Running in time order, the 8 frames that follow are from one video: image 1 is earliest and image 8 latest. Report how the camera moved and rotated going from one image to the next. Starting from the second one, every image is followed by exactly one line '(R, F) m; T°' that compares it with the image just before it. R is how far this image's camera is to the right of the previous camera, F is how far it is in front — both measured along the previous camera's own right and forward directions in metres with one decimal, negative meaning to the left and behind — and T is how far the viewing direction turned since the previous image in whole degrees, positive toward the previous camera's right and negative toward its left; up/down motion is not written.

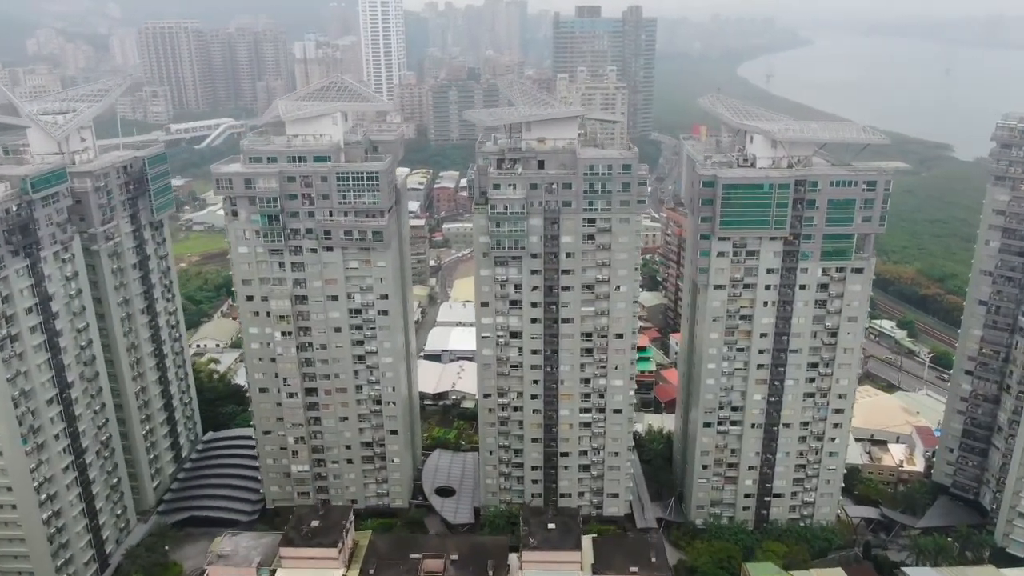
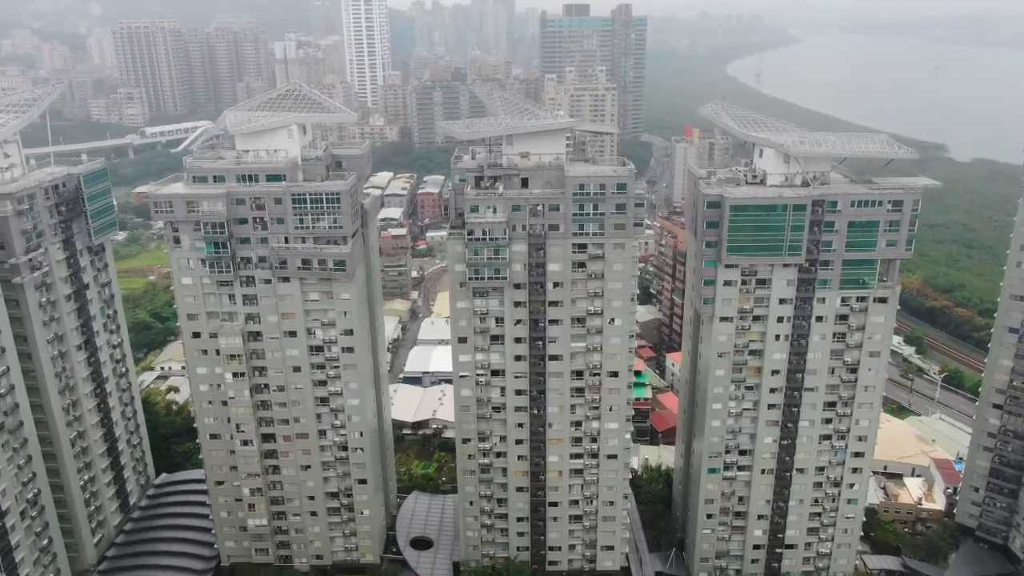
(+0.6, +6.4) m; +1°
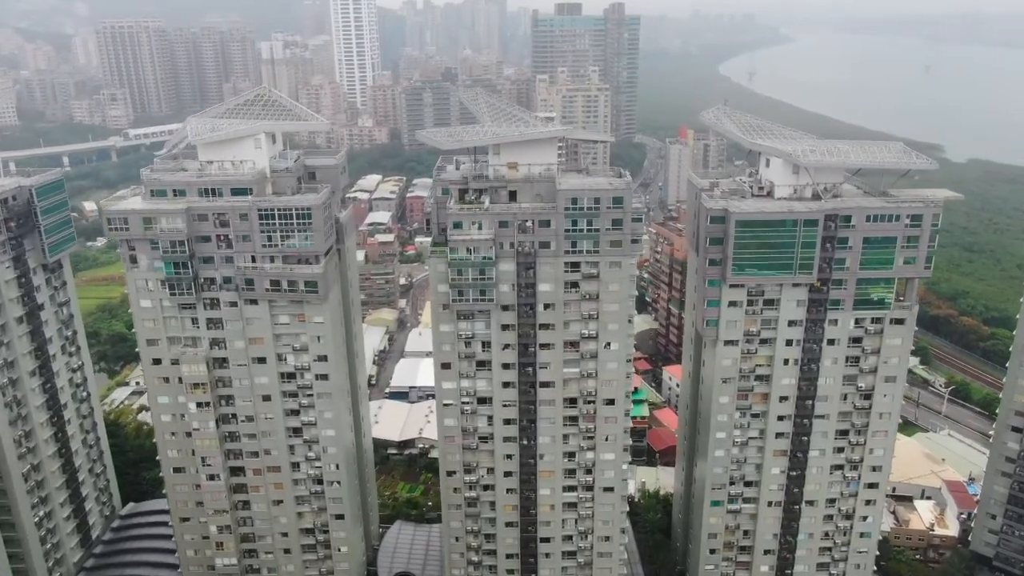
(+0.3, +3.8) m; +1°
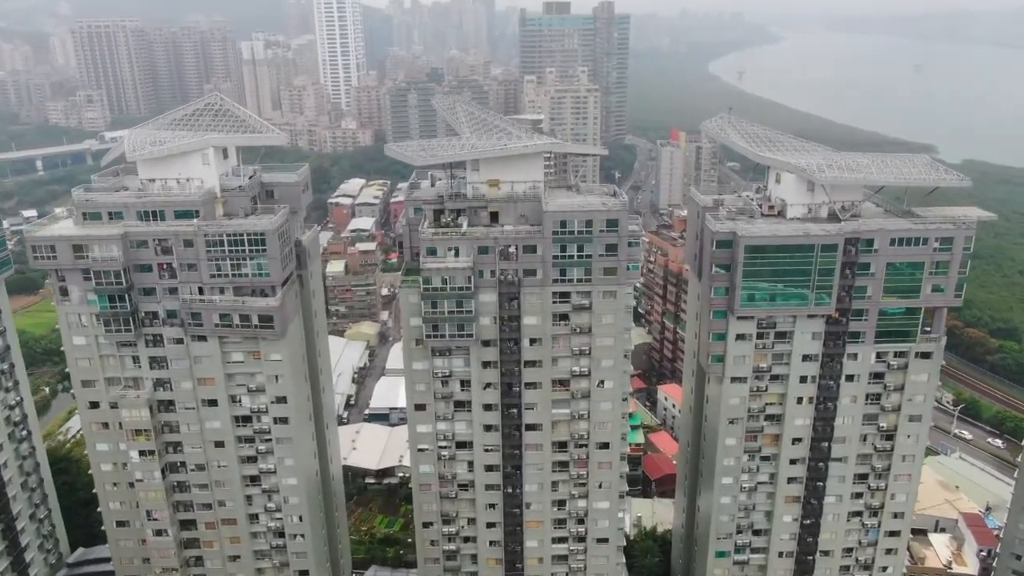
(+0.4, +5.0) m; +1°
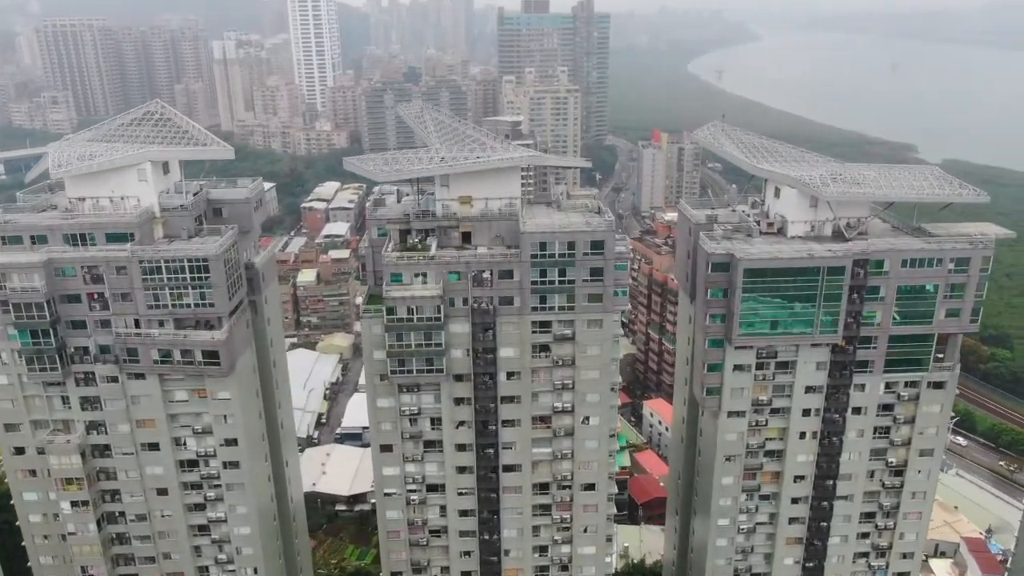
(+0.3, +3.9) m; +1°
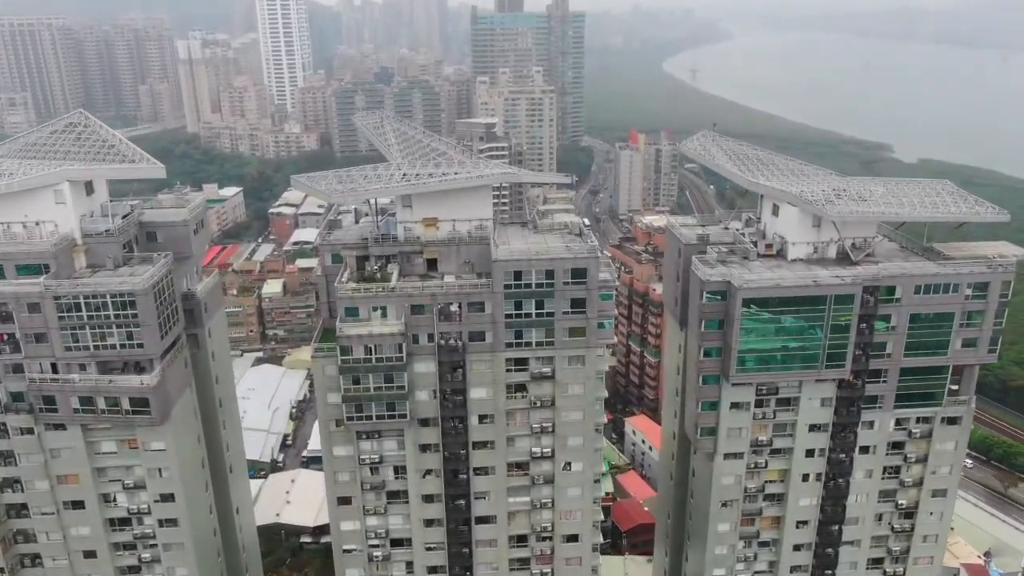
(+0.2, +3.9) m; +2°
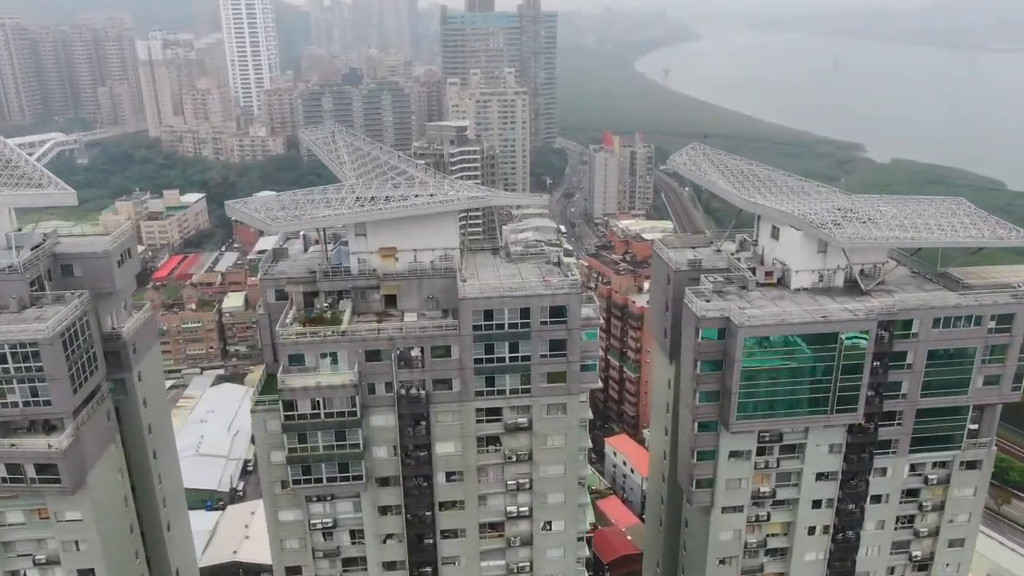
(+0.2, +3.9) m; +2°
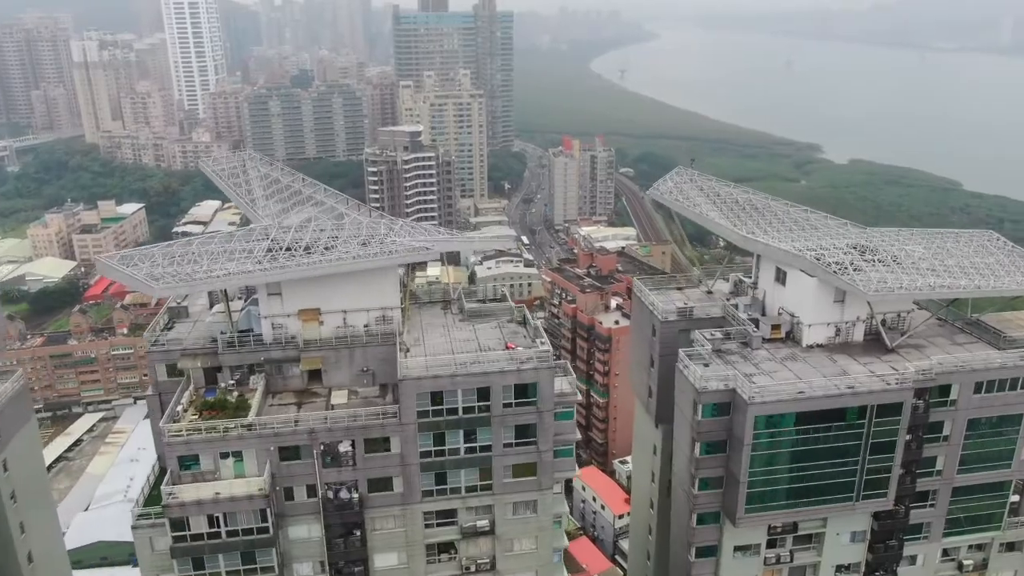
(+0.2, +5.6) m; +3°
